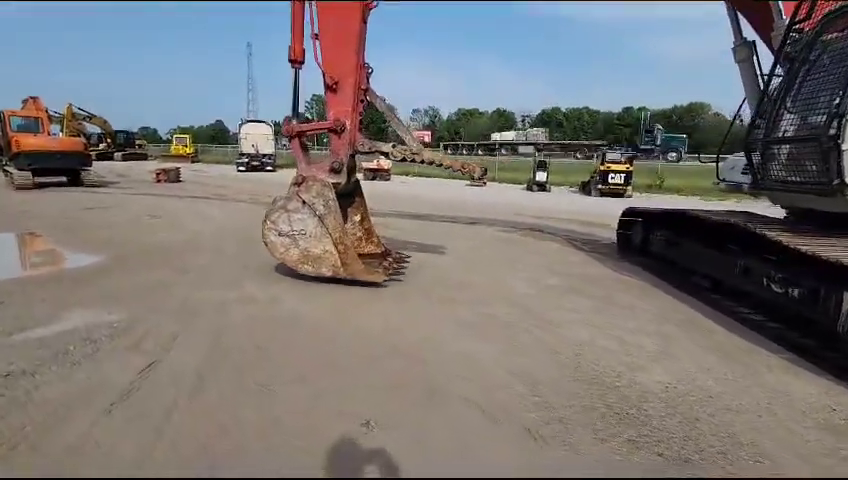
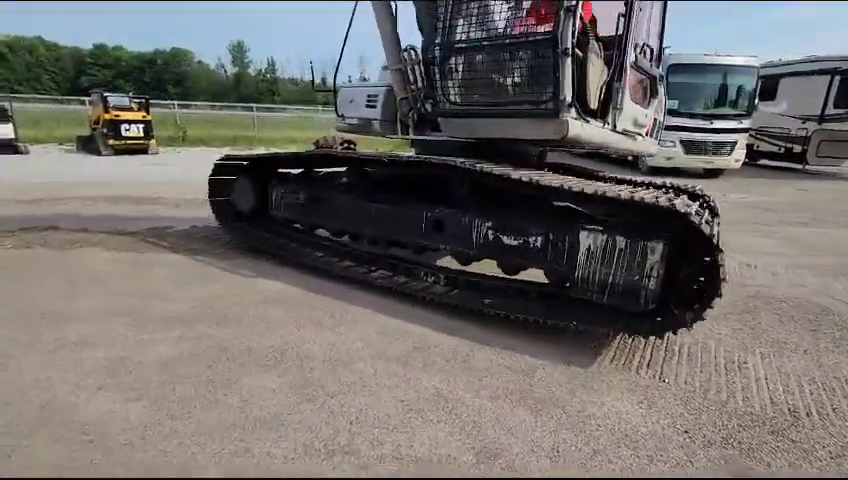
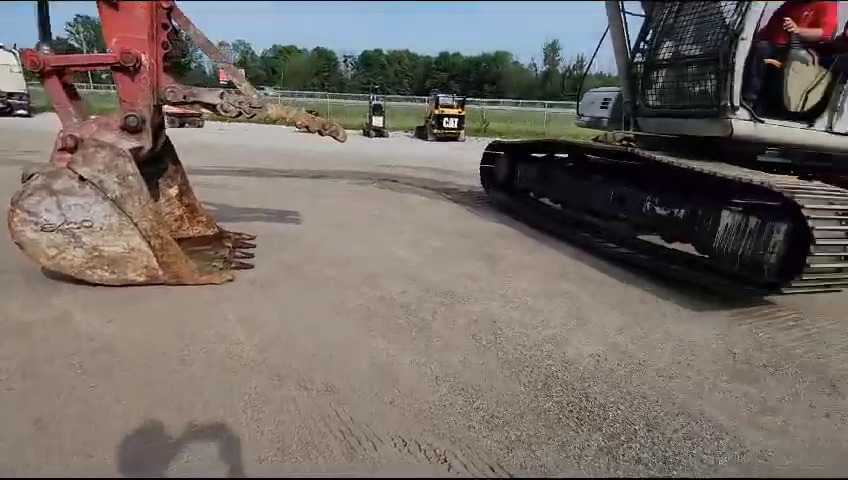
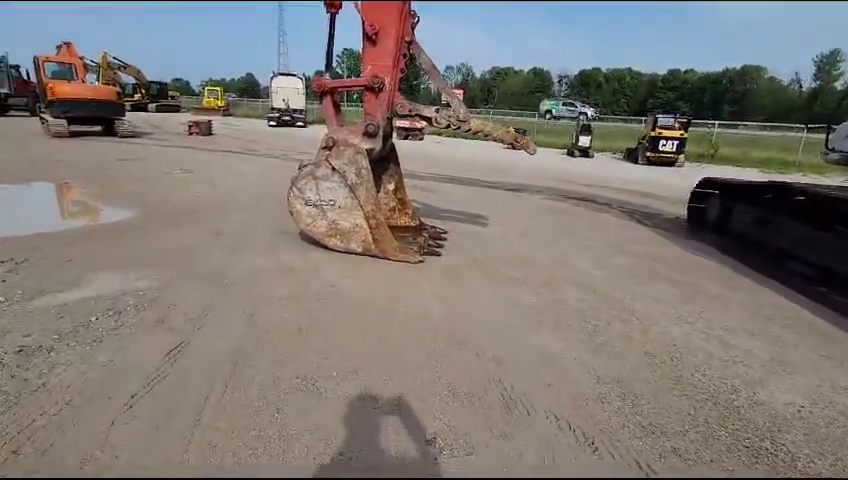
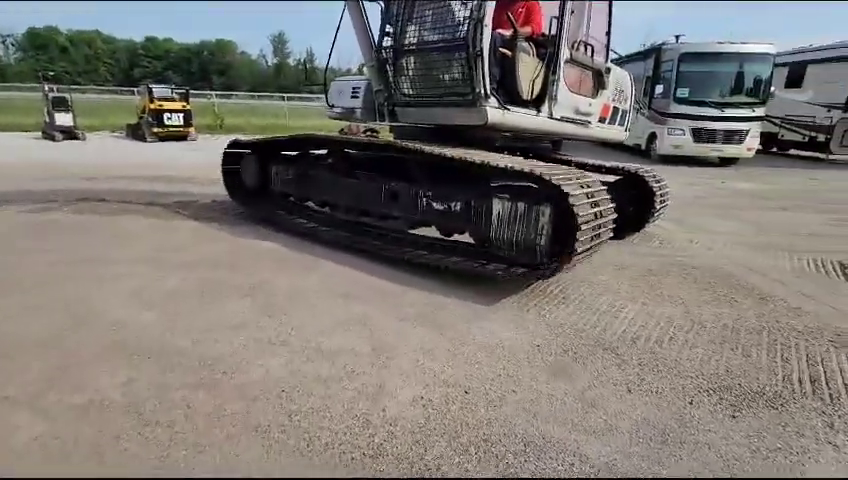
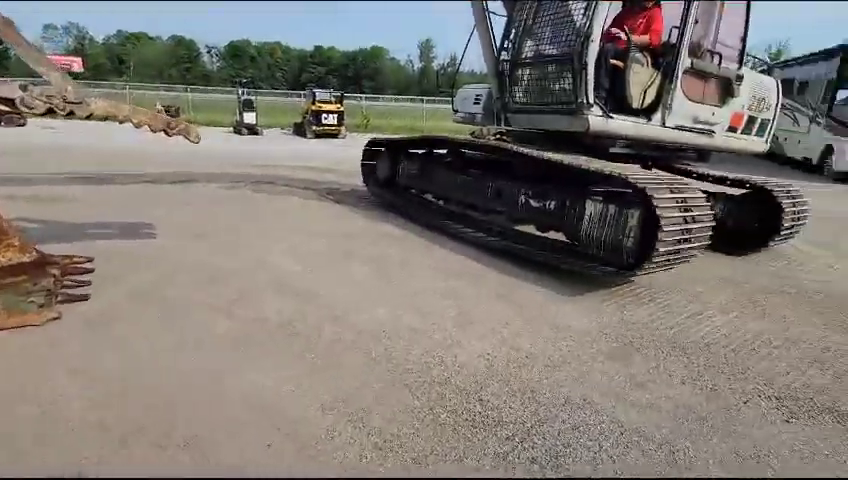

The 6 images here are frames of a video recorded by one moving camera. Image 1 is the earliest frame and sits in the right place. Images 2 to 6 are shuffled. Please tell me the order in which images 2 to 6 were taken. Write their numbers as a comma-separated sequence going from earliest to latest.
4, 3, 6, 5, 2
